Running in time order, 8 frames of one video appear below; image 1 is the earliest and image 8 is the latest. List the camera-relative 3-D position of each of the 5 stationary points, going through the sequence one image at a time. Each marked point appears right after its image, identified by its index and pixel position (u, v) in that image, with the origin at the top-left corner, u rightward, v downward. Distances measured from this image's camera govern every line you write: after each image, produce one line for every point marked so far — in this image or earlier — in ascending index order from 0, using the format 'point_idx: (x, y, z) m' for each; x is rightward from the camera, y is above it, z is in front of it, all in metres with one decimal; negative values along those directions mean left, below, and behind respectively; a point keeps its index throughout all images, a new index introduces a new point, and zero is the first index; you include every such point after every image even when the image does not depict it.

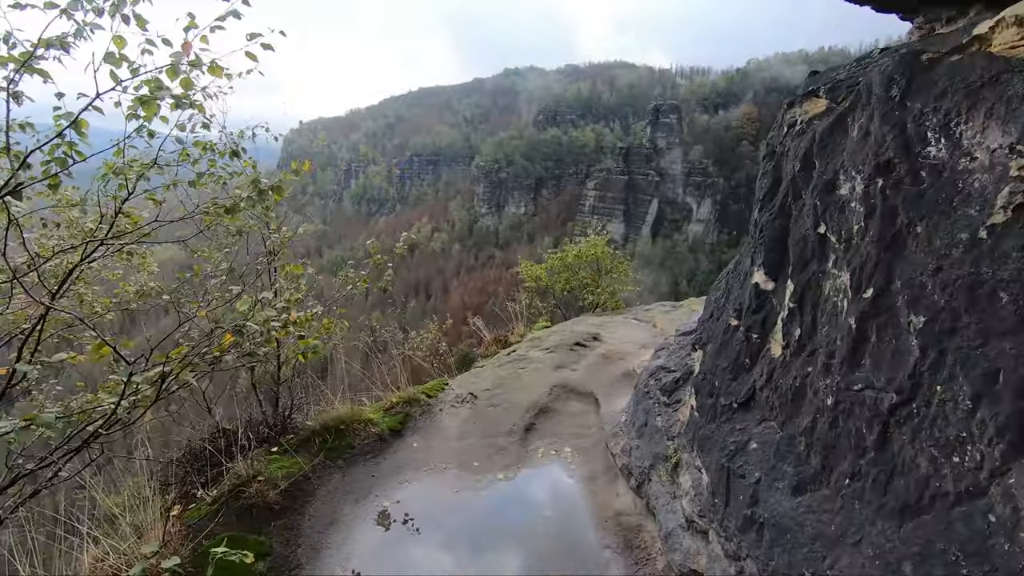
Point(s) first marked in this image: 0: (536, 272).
0: (+0.4, +0.3, +9.8) m
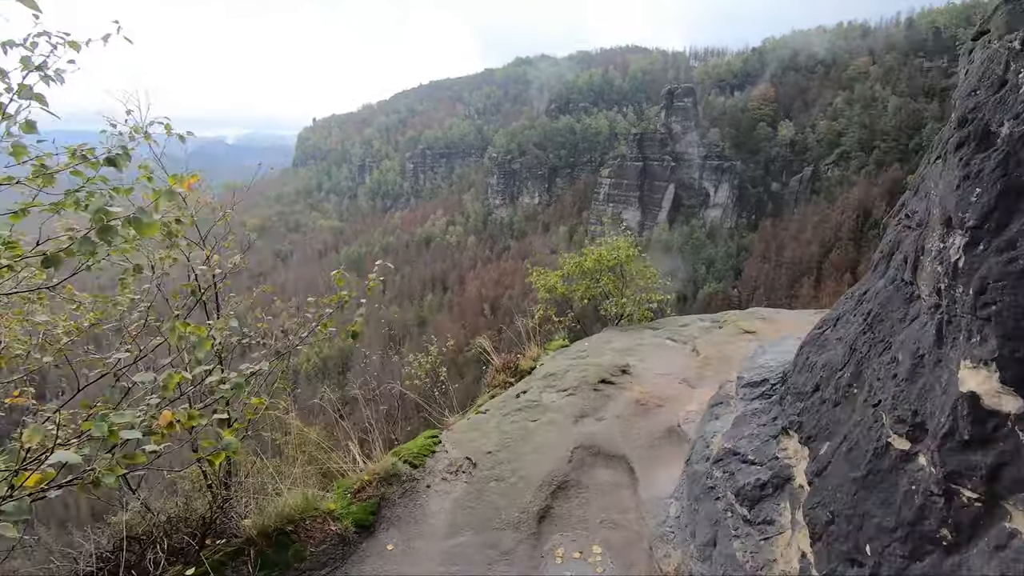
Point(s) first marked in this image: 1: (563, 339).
0: (+0.6, +0.1, +8.6) m
1: (+0.8, -0.8, +8.0) m
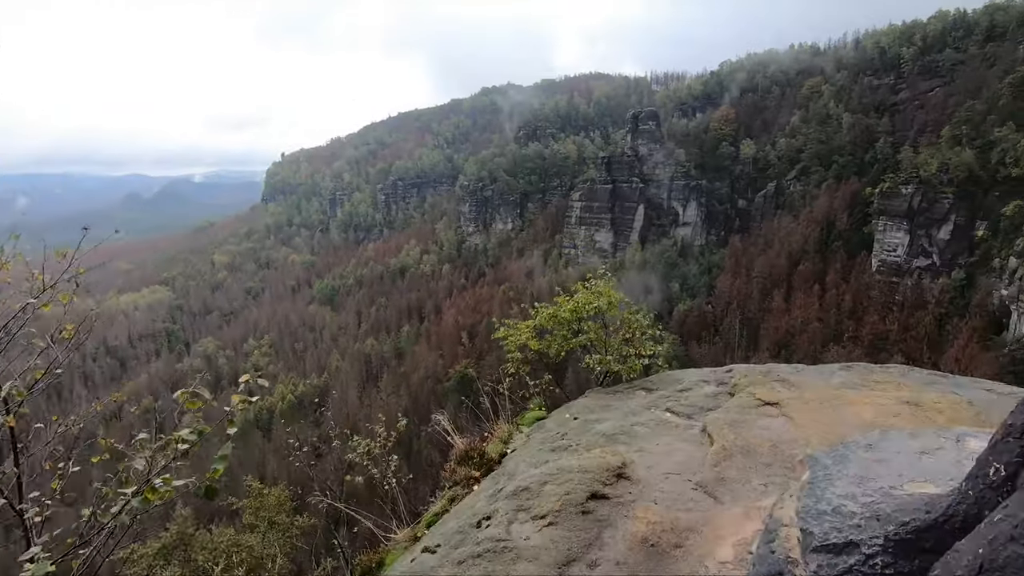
0: (+0.1, -0.6, +7.4) m
1: (+0.3, -1.5, +6.7) m
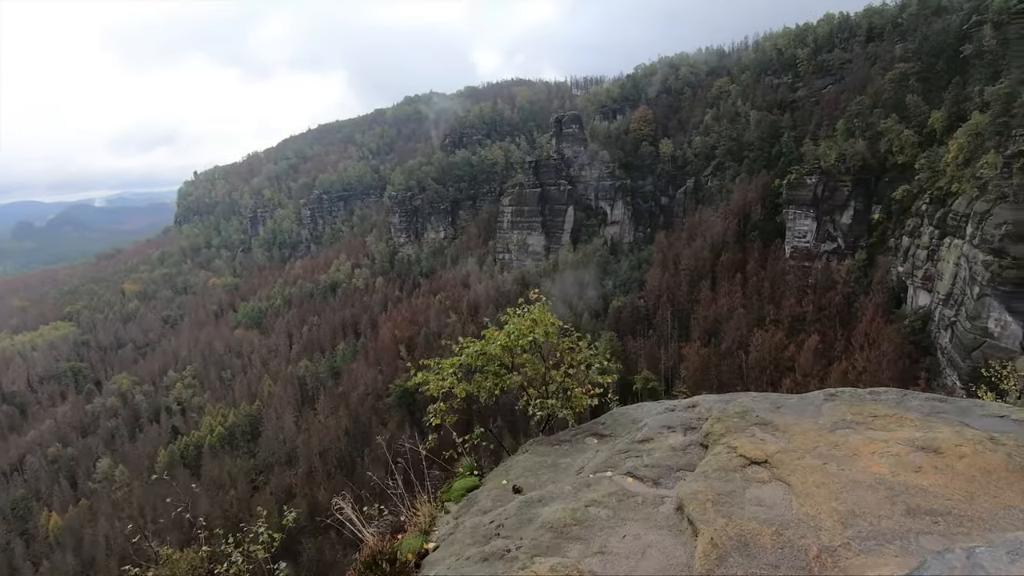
0: (-0.8, -1.0, +6.1) m
1: (-0.4, -1.8, +5.4) m
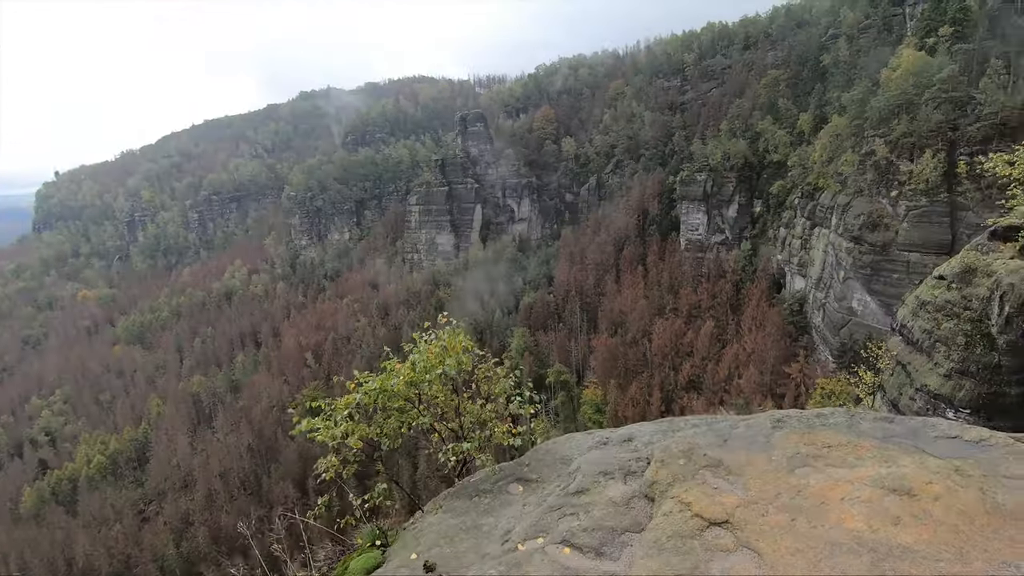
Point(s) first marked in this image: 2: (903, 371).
0: (-1.6, -1.2, +5.0) m
1: (-1.1, -2.1, +4.5) m
2: (+10.9, -2.2, +15.2) m
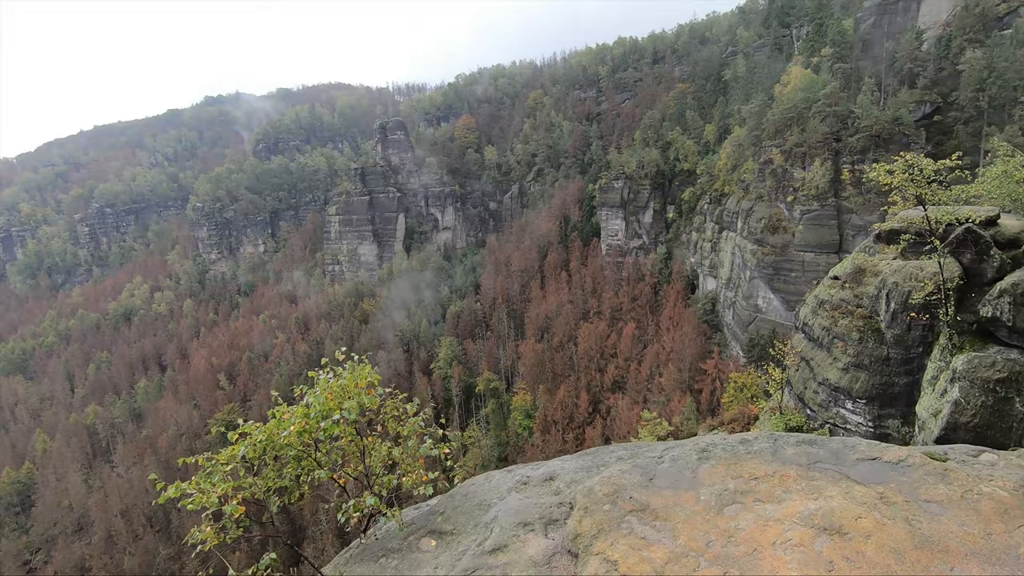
0: (-2.4, -1.5, +4.3) m
1: (-1.8, -2.3, +3.8) m
2: (+8.8, -2.3, +16.1) m
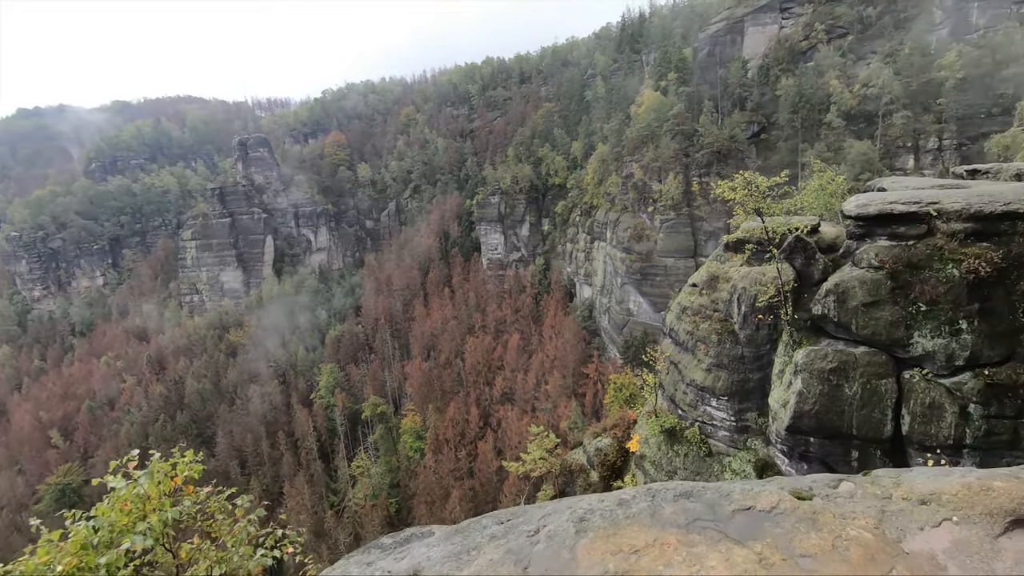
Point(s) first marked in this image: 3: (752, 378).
0: (-3.3, -2.1, +3.1) m
1: (-2.5, -2.9, +2.7) m
2: (+5.1, -2.6, +17.0) m
3: (+6.4, -2.5, +14.3) m
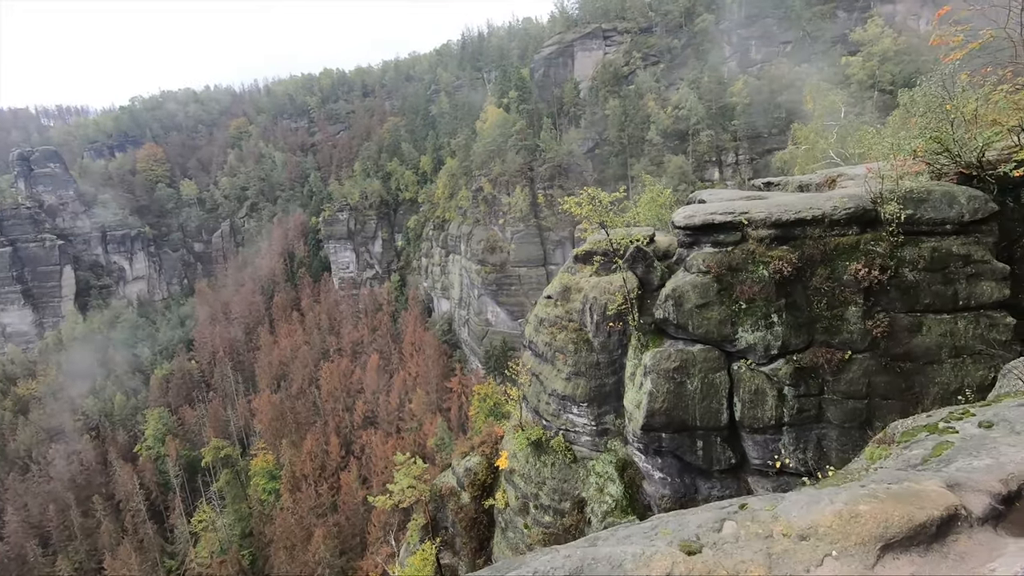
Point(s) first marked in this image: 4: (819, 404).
0: (-3.7, -2.7, +1.5) m
1: (-2.9, -3.4, +1.3) m
2: (+0.8, -3.1, +17.1) m
3: (+2.8, -2.8, +14.9) m
4: (+5.8, -2.2, +10.0) m
